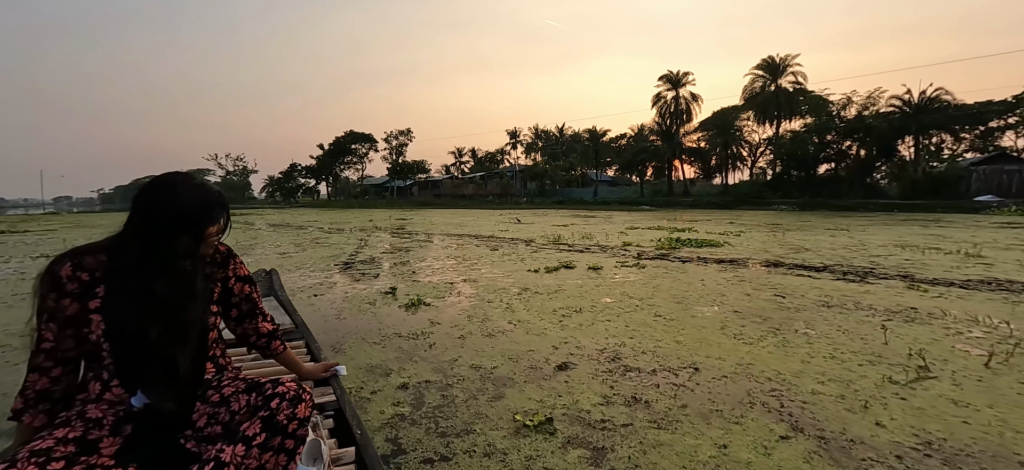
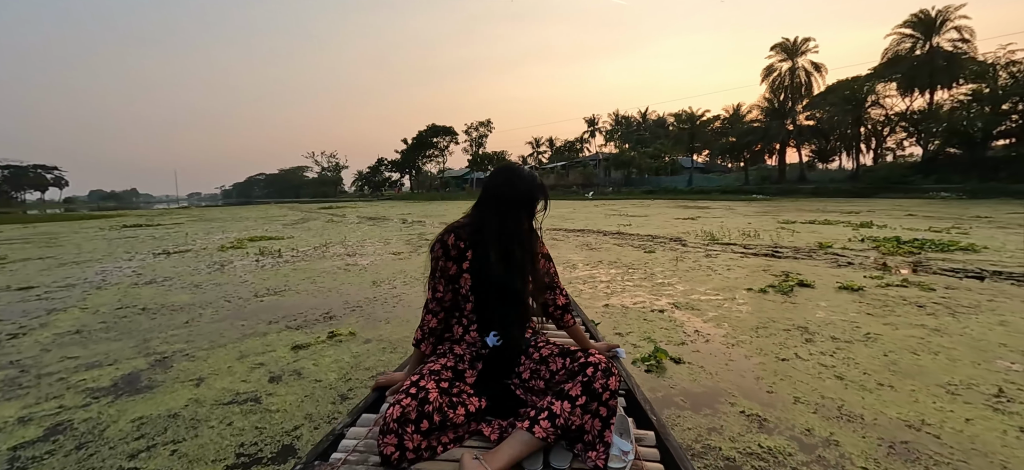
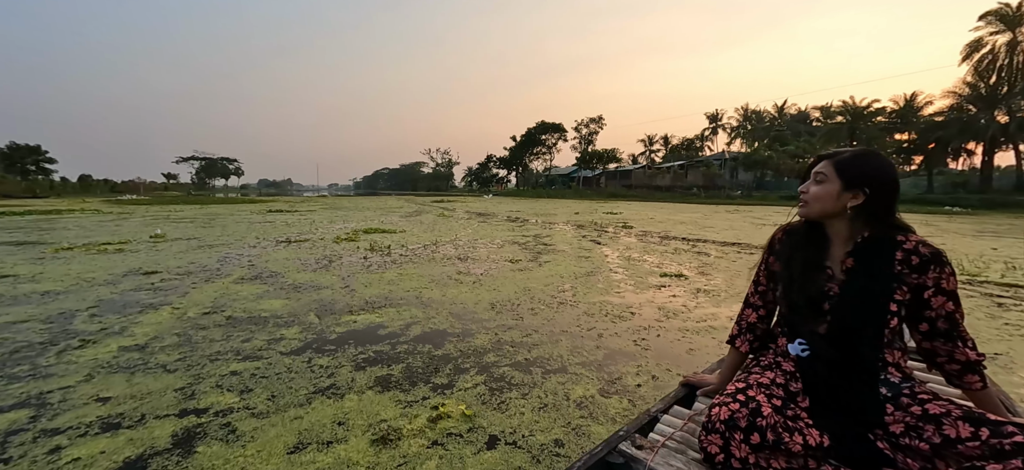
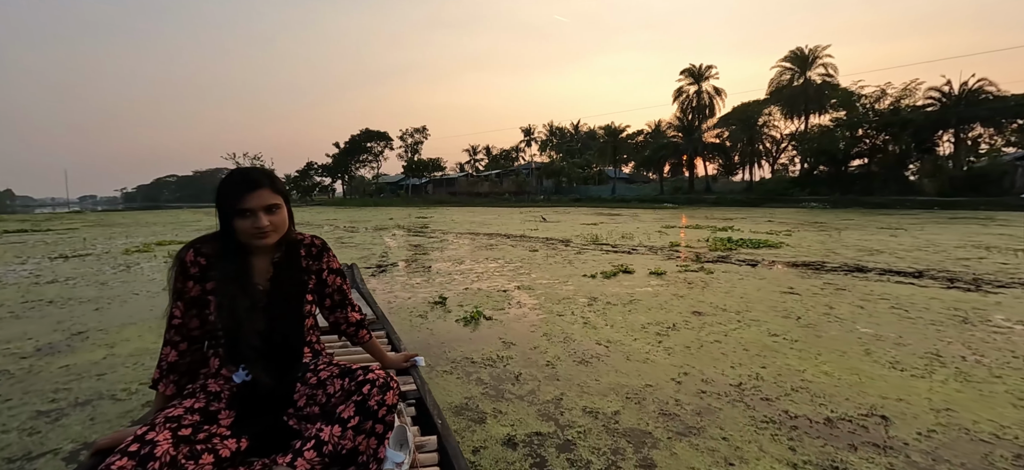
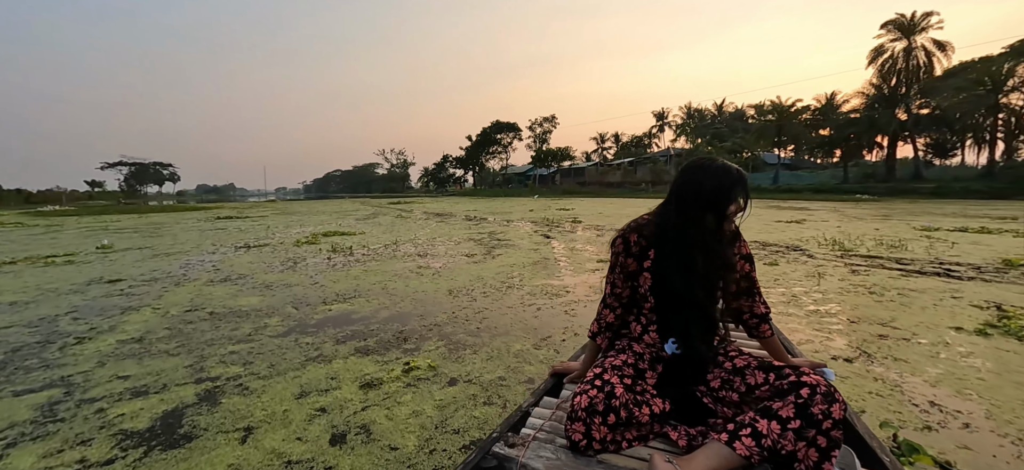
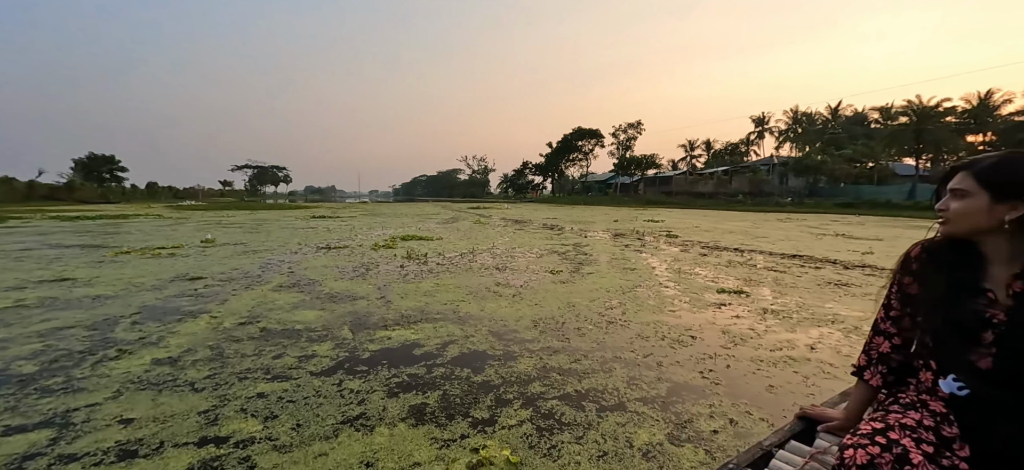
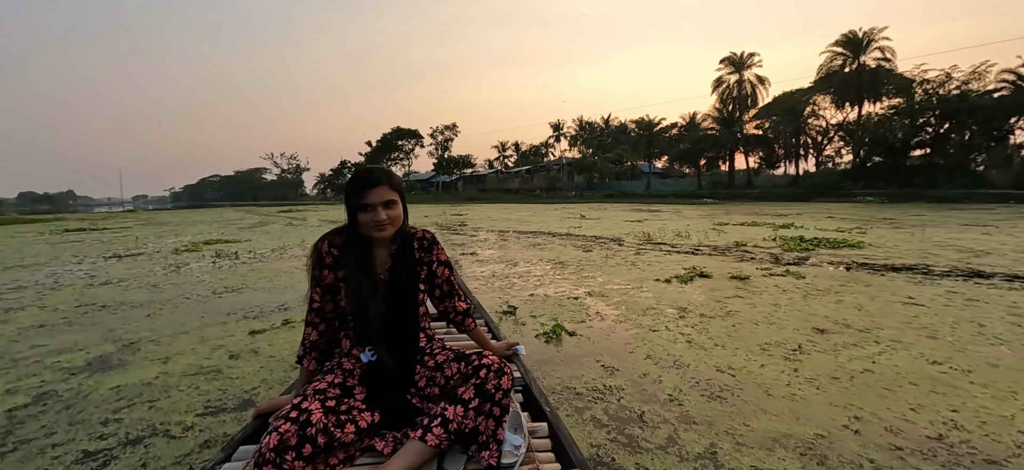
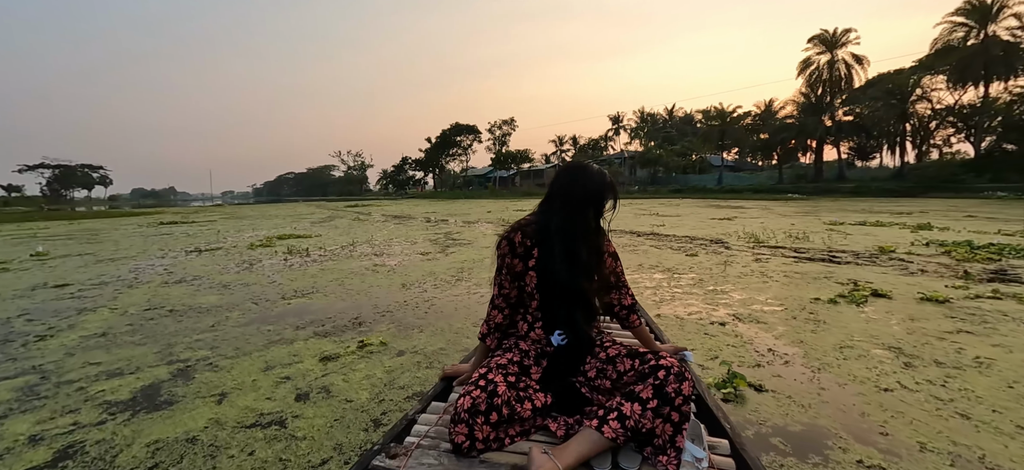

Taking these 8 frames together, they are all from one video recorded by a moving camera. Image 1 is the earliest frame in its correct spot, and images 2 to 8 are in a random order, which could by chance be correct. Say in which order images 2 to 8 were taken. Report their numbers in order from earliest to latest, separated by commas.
4, 7, 2, 8, 5, 3, 6
